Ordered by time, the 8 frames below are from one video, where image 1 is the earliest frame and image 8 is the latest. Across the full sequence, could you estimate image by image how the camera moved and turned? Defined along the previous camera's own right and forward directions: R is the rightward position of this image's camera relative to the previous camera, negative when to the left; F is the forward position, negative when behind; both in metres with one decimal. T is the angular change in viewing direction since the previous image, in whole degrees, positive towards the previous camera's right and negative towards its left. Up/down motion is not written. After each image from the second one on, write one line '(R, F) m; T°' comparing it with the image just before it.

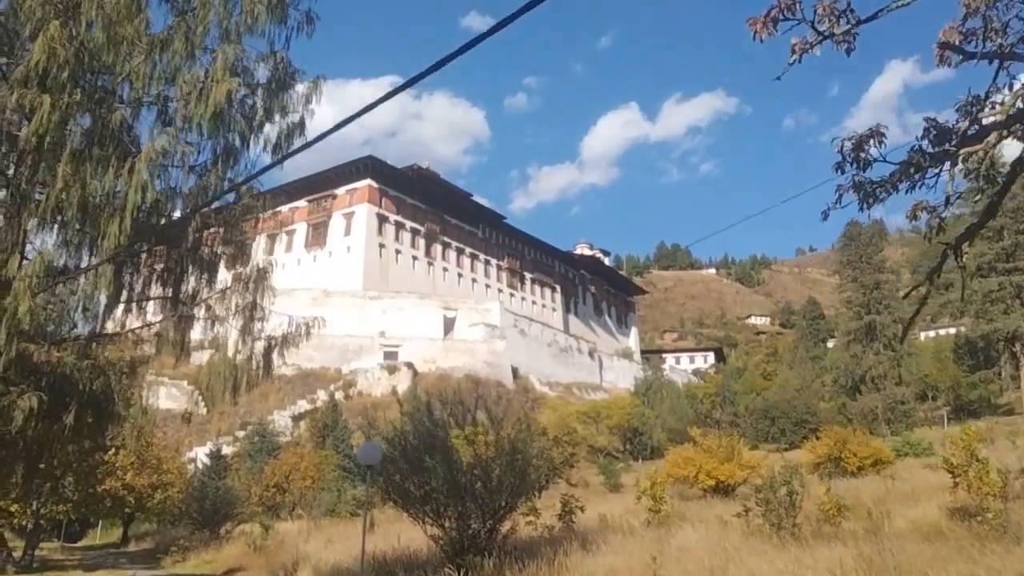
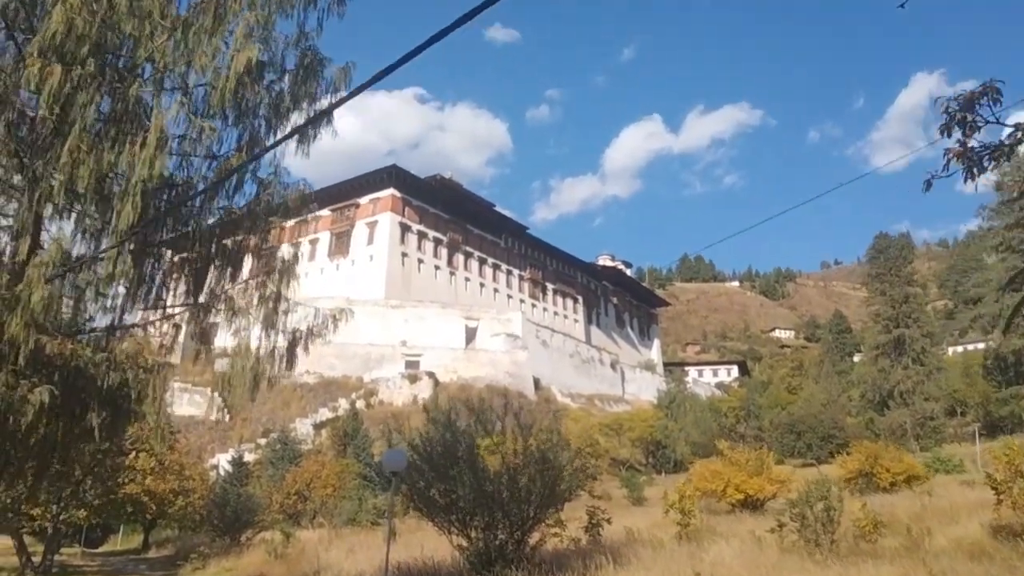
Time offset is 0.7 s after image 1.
(-0.1, +0.3) m; -2°
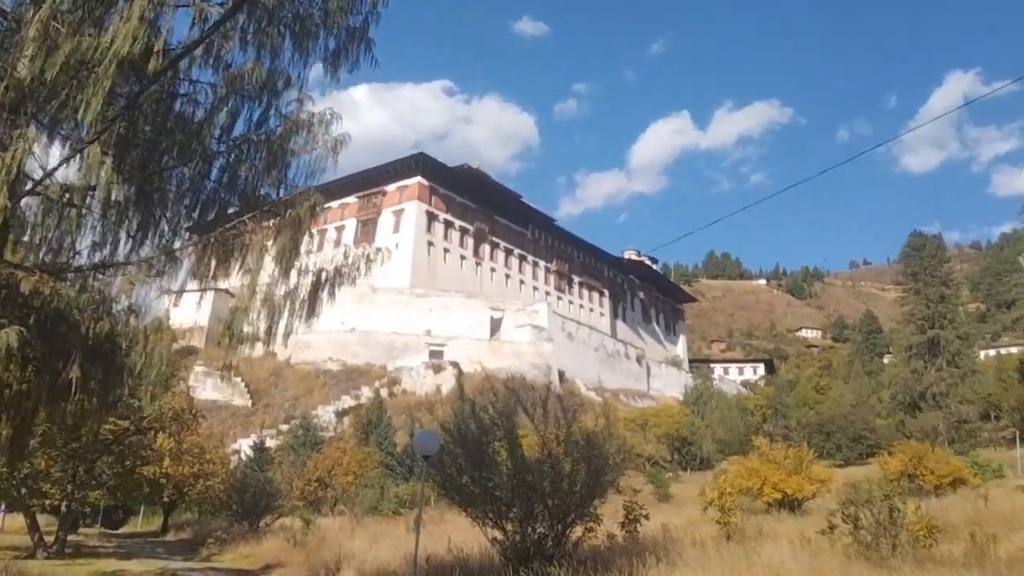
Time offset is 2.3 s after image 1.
(-0.2, +0.7) m; -2°
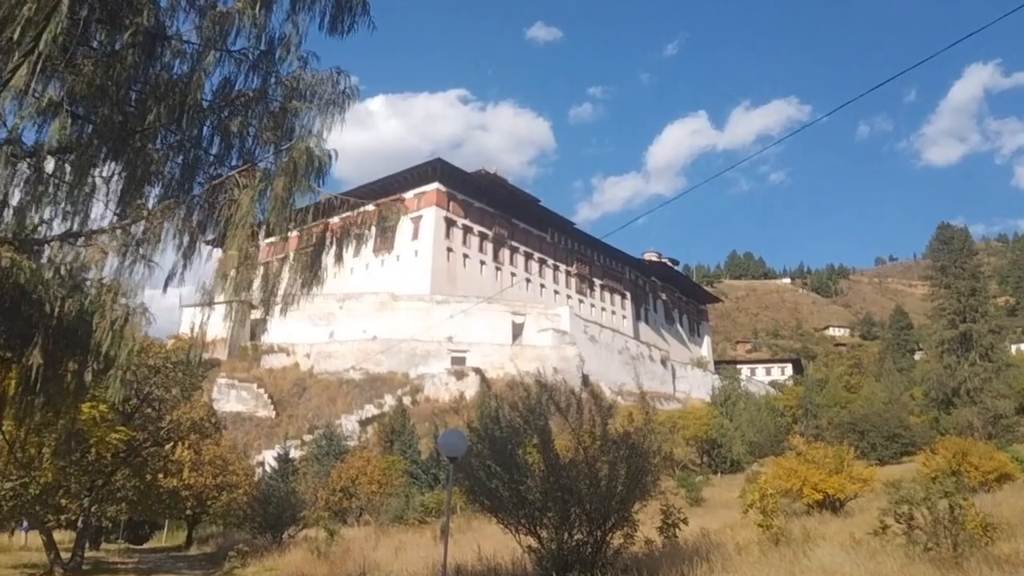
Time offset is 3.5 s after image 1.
(-0.1, +0.5) m; -2°
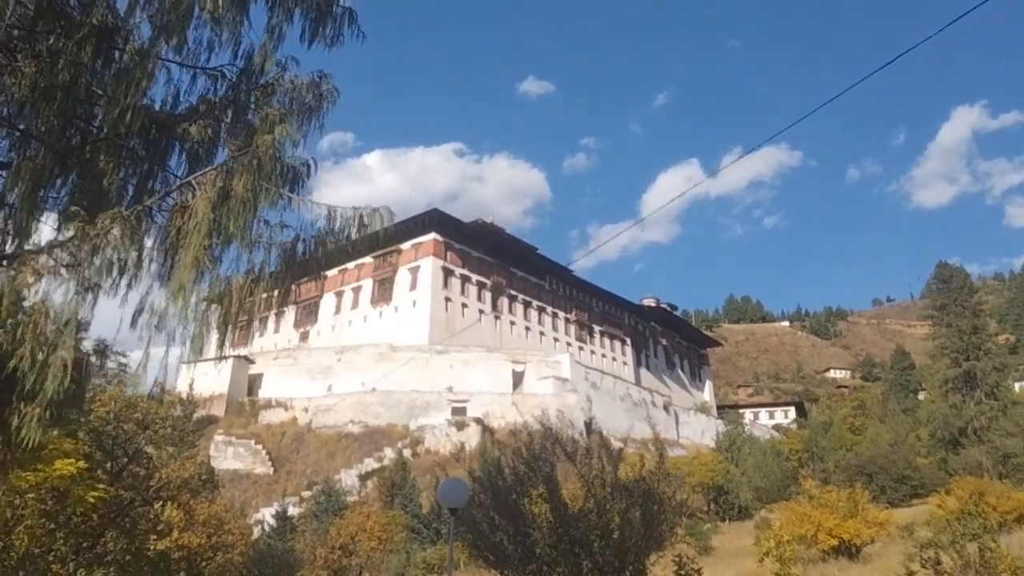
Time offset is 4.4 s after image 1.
(0.0, +0.3) m; 0°
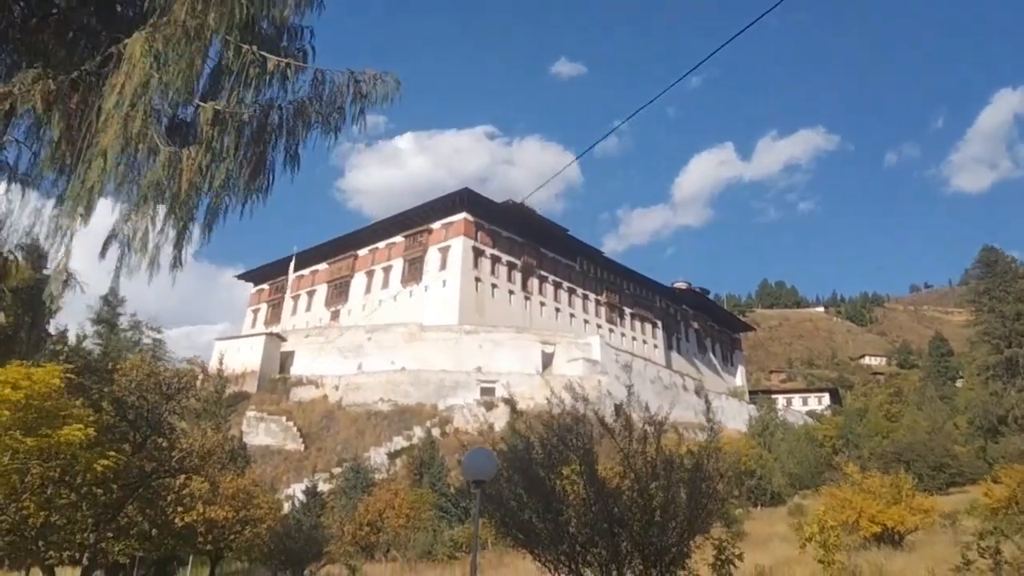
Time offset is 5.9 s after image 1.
(0.0, +0.5) m; -2°
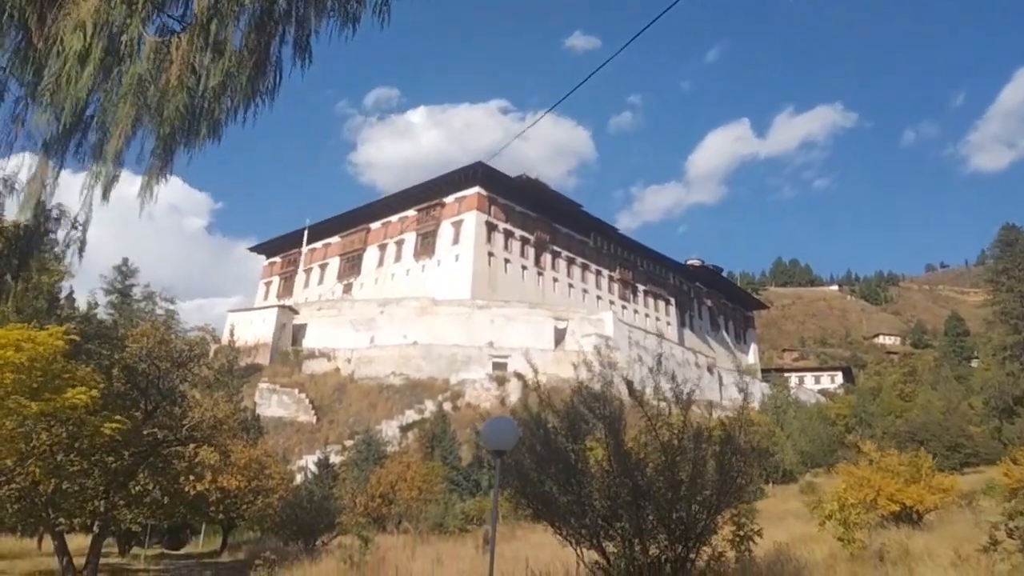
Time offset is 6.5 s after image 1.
(-0.1, +0.3) m; -1°
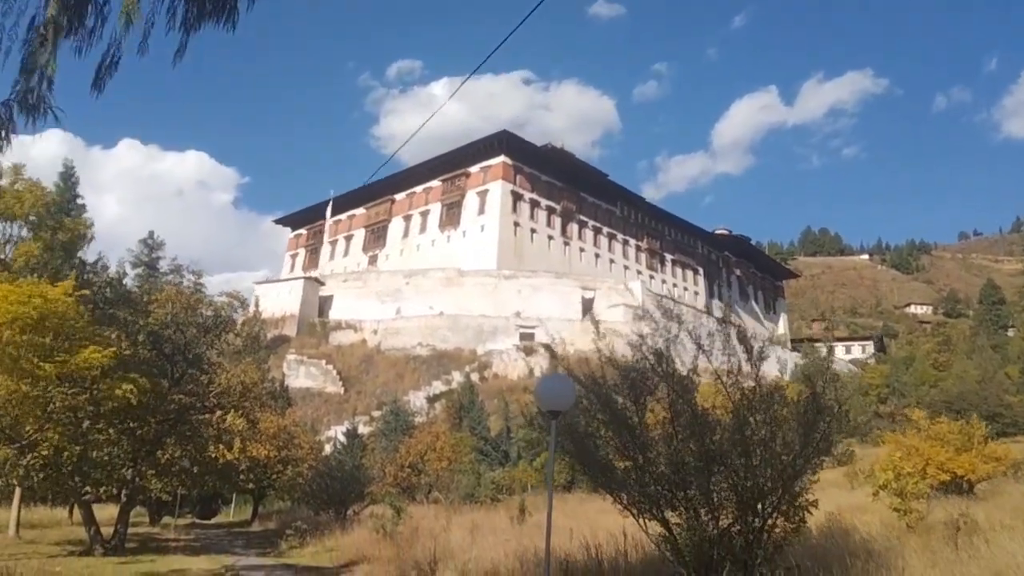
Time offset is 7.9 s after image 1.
(-0.2, +0.5) m; -2°
